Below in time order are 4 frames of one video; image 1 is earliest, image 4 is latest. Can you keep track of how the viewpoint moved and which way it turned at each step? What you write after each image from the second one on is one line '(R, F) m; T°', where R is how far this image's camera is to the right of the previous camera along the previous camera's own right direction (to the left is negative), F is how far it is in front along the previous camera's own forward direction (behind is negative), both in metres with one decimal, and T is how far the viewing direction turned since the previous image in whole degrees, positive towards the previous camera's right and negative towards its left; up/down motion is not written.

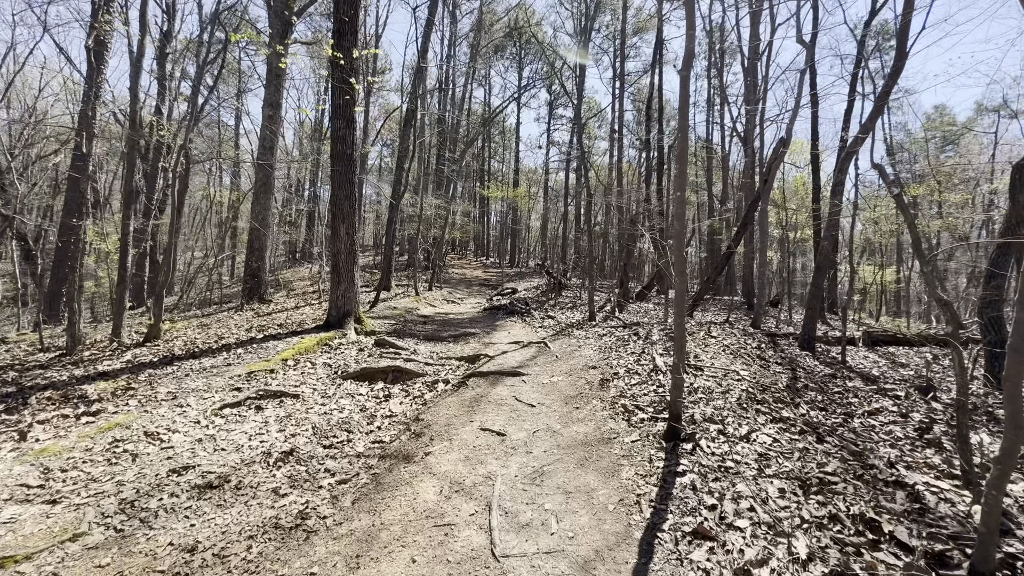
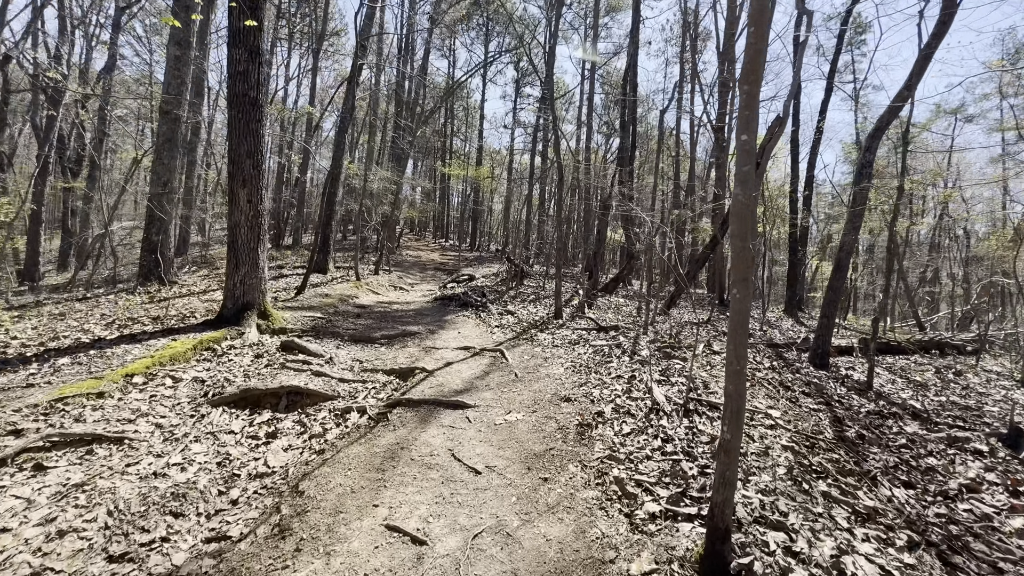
(+0.2, +1.7) m; +5°
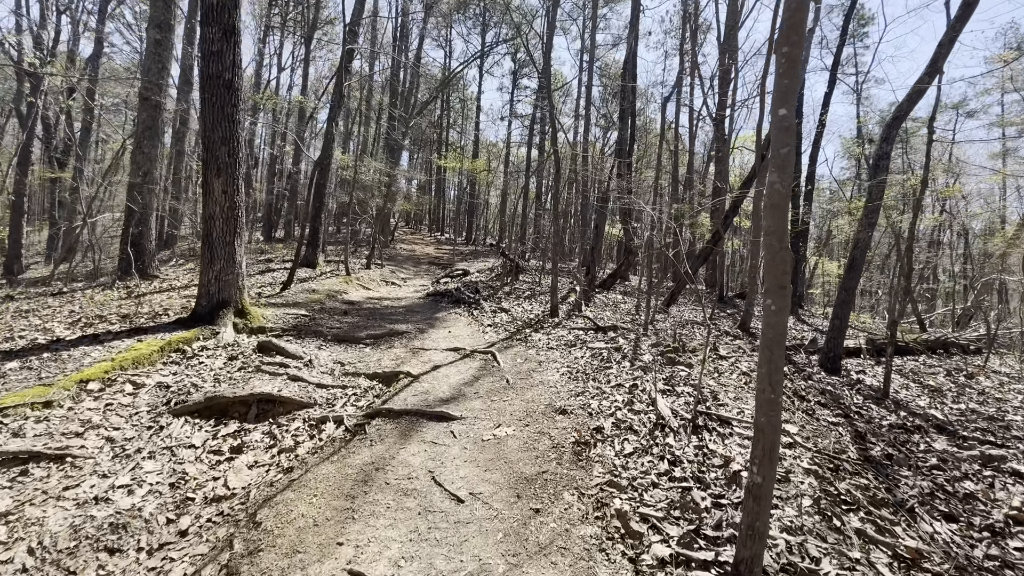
(0.0, +0.4) m; 0°
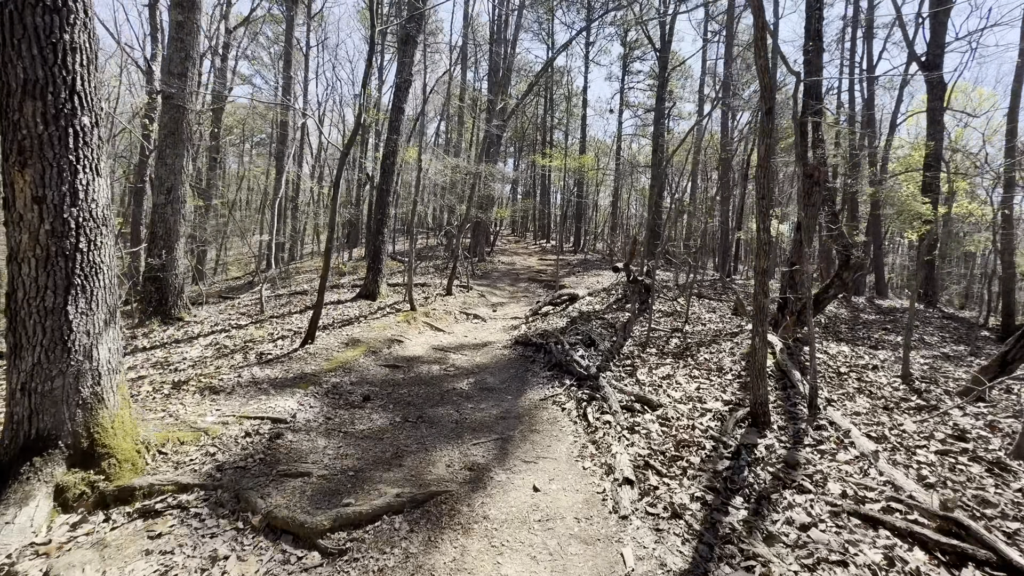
(-0.4, +4.2) m; -14°
